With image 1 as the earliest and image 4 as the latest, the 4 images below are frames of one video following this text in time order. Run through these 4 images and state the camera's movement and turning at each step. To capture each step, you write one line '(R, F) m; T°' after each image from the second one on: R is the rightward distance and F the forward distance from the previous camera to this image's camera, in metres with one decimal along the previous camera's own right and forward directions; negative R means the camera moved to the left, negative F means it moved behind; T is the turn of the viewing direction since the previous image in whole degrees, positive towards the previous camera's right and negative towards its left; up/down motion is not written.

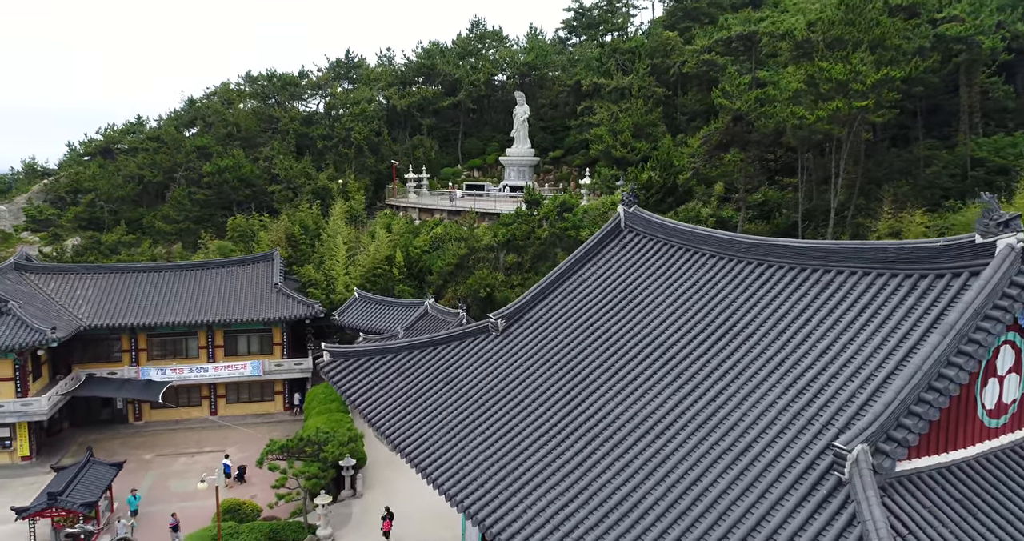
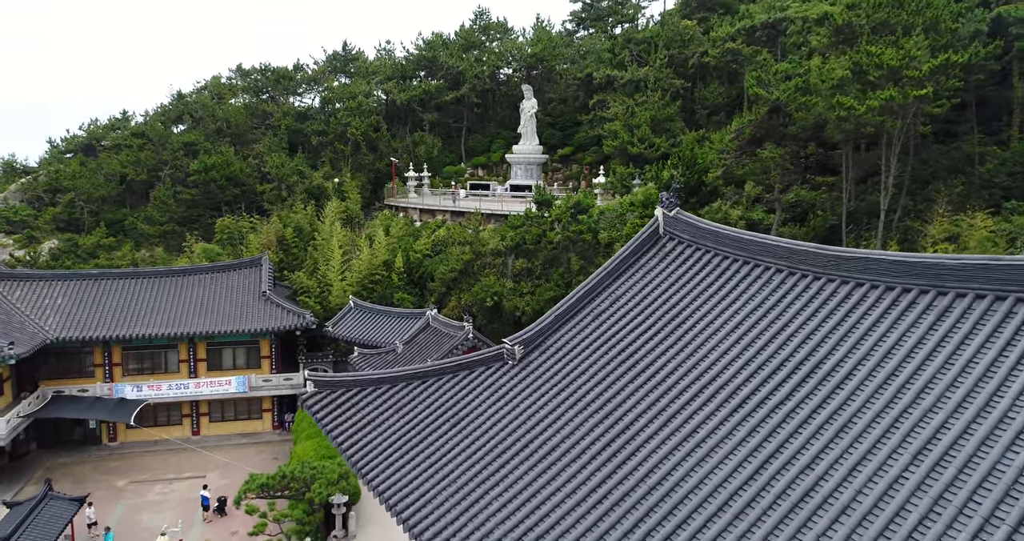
(-0.3, +2.4) m; 0°
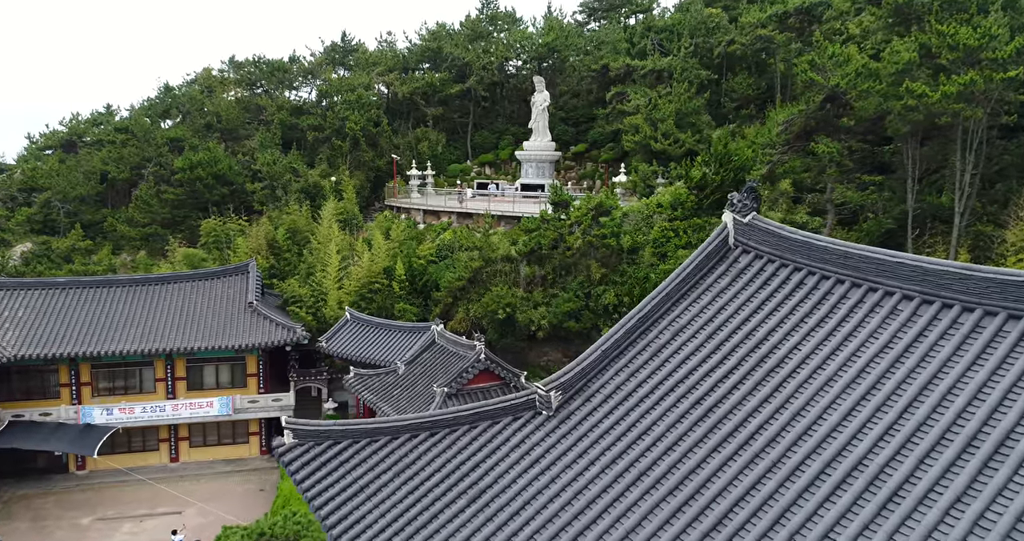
(-0.4, +2.6) m; 0°
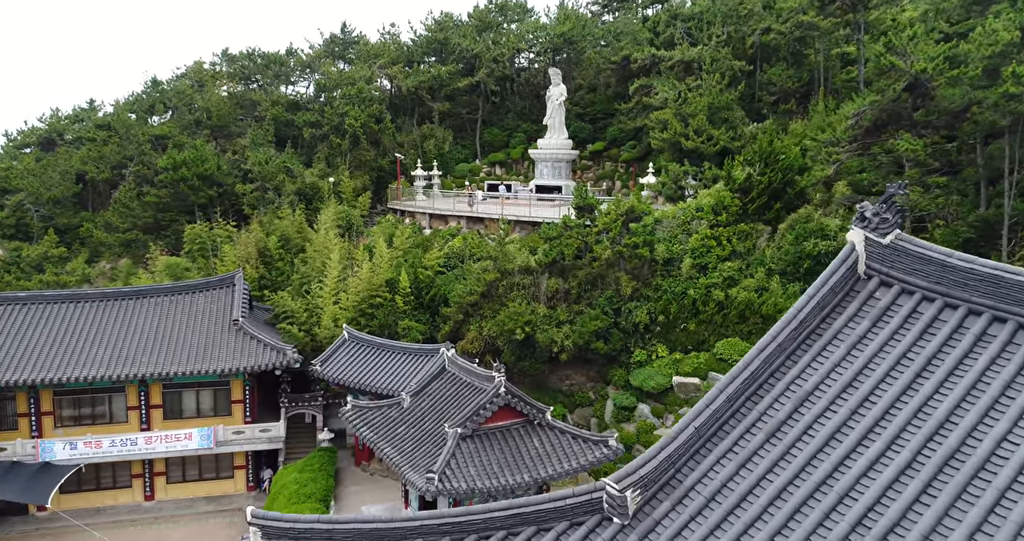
(-0.5, +2.7) m; 0°
